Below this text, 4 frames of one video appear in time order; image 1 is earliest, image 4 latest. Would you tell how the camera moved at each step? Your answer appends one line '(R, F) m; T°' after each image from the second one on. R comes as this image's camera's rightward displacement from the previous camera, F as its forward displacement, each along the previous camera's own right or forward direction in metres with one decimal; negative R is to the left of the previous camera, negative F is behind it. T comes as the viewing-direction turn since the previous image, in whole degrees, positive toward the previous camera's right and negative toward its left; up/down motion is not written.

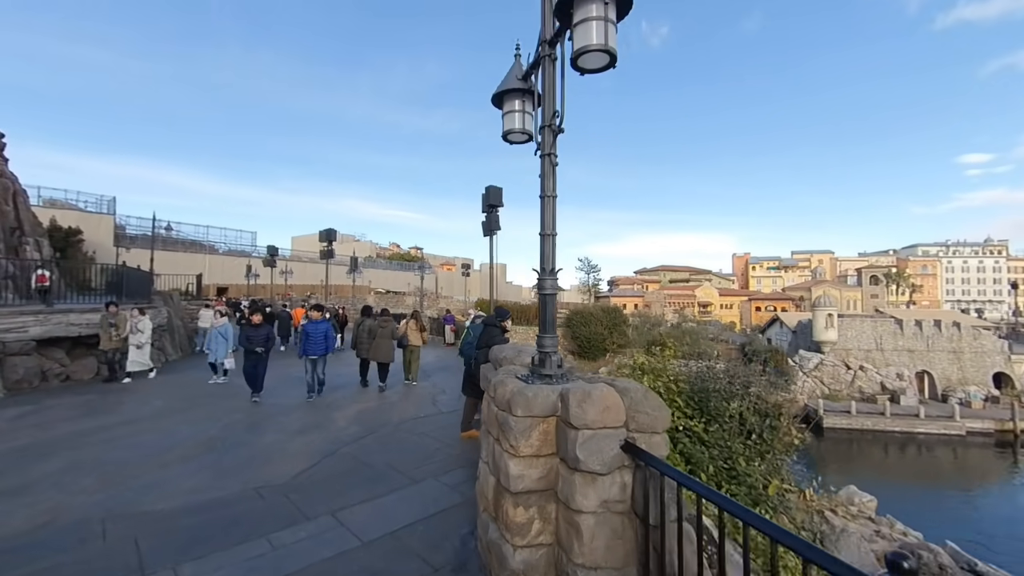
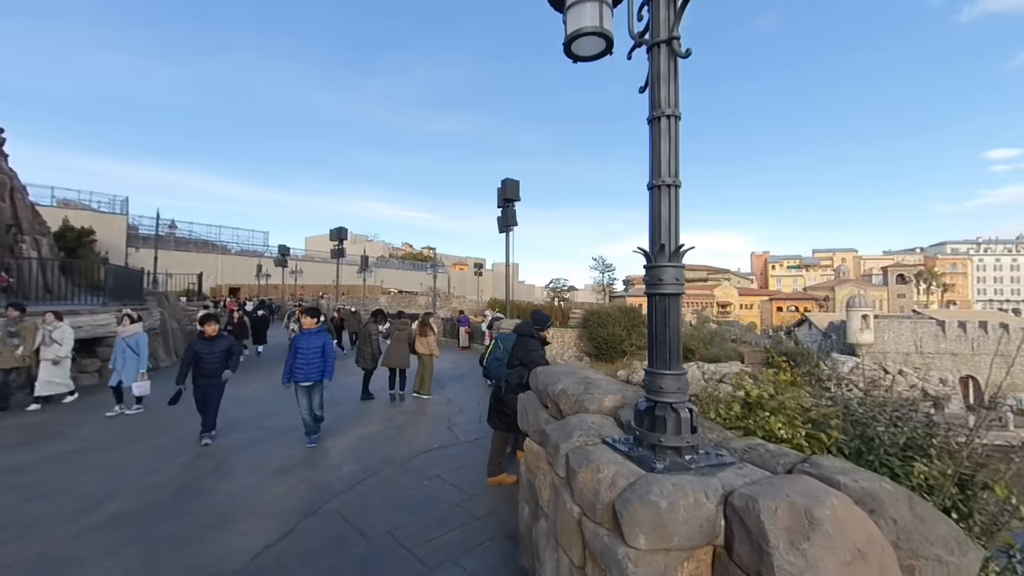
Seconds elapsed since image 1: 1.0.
(-0.3, +1.5) m; -2°
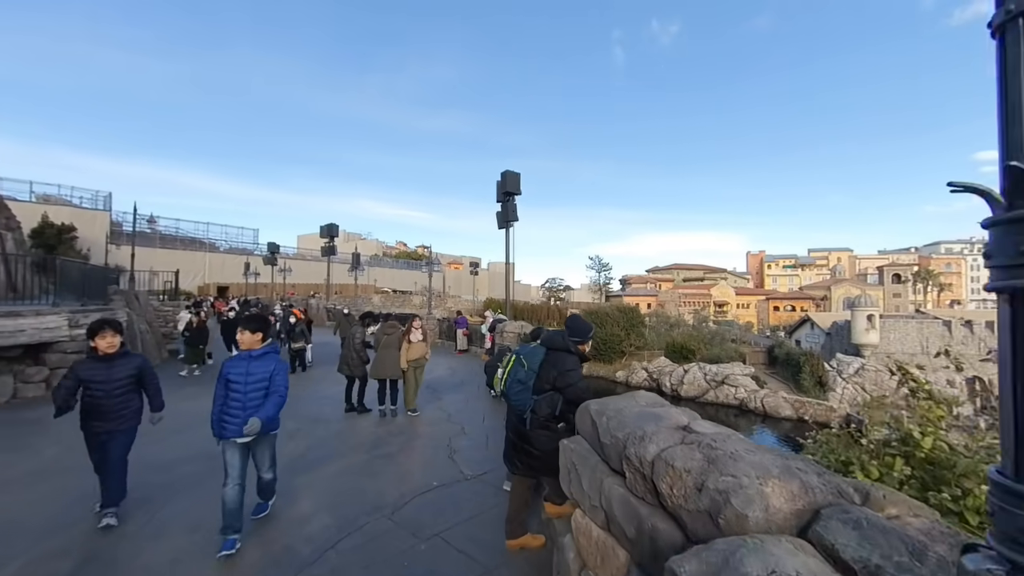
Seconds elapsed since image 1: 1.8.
(-0.2, +1.2) m; +1°
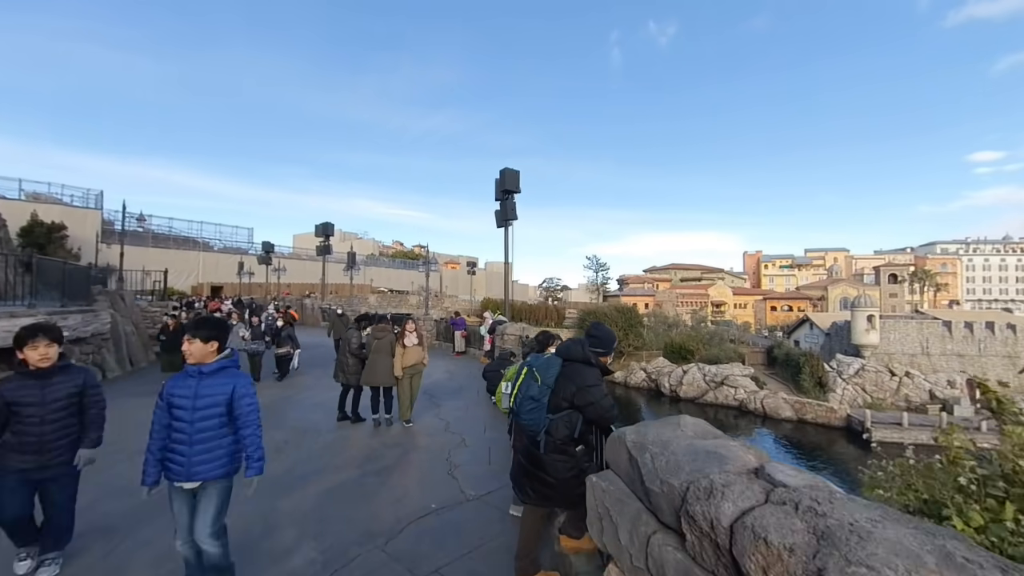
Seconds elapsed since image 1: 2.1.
(-0.1, +0.4) m; 0°
